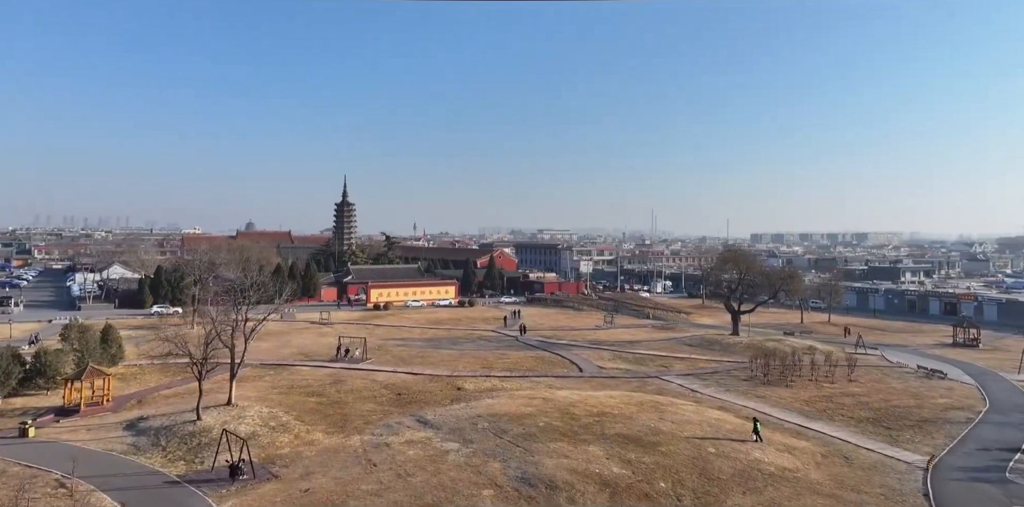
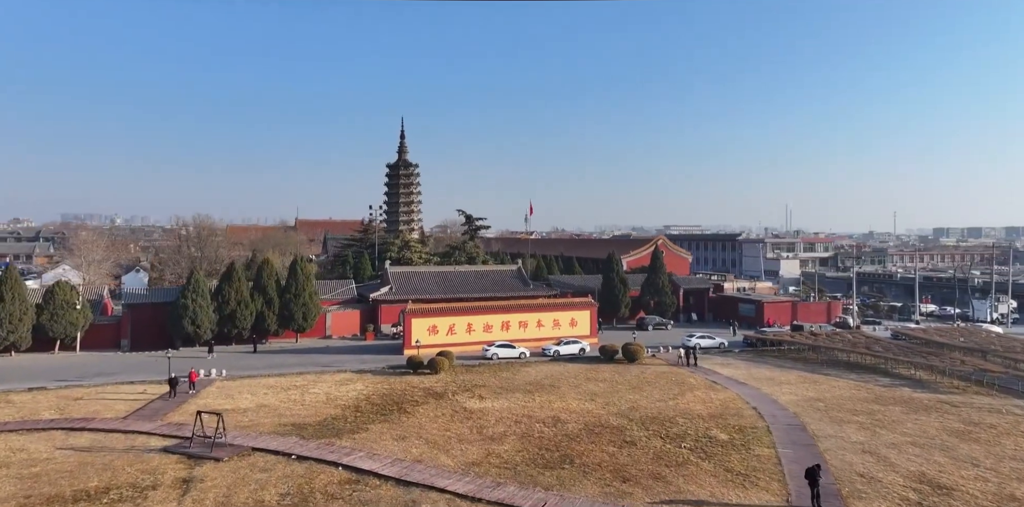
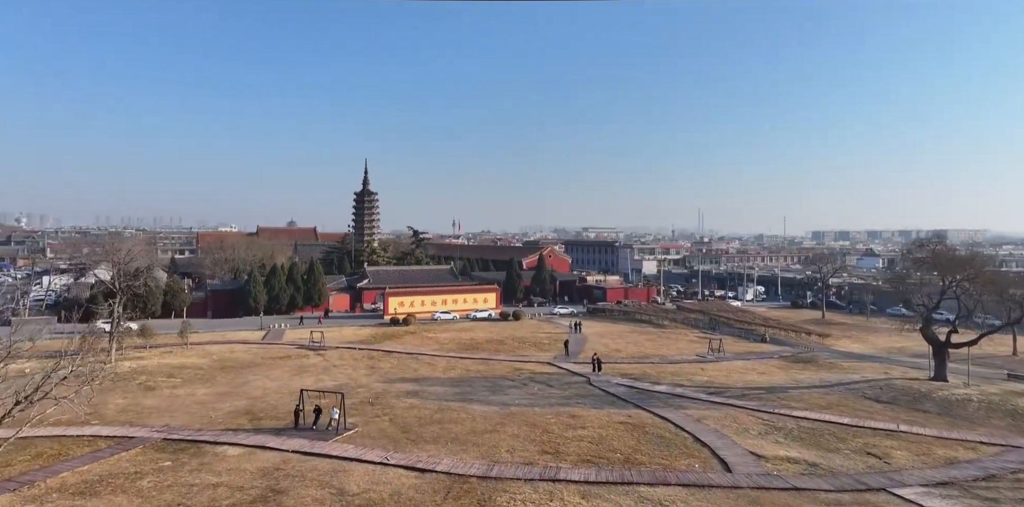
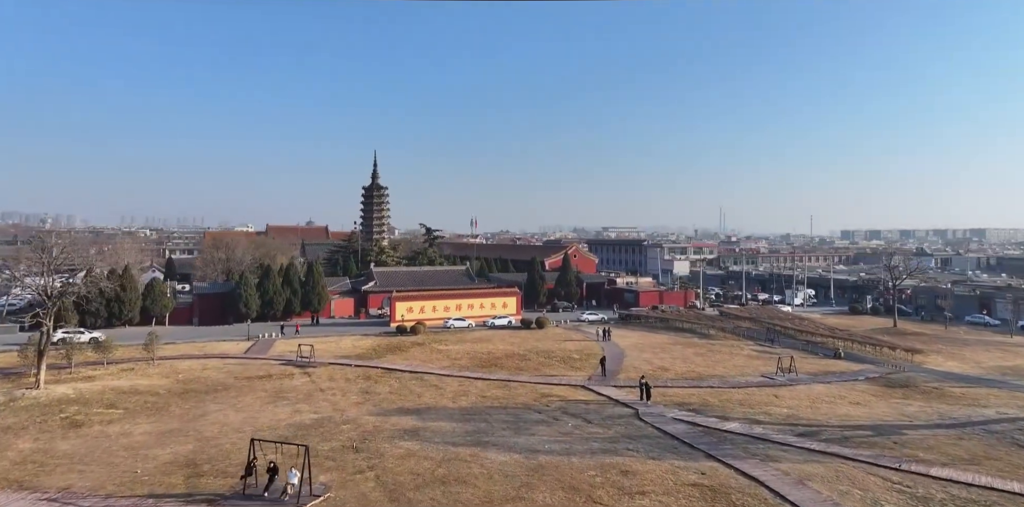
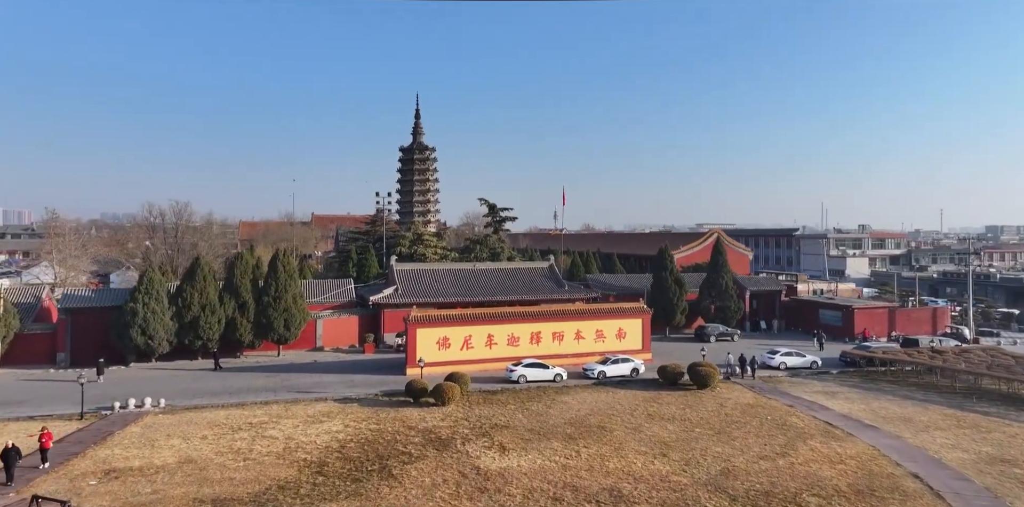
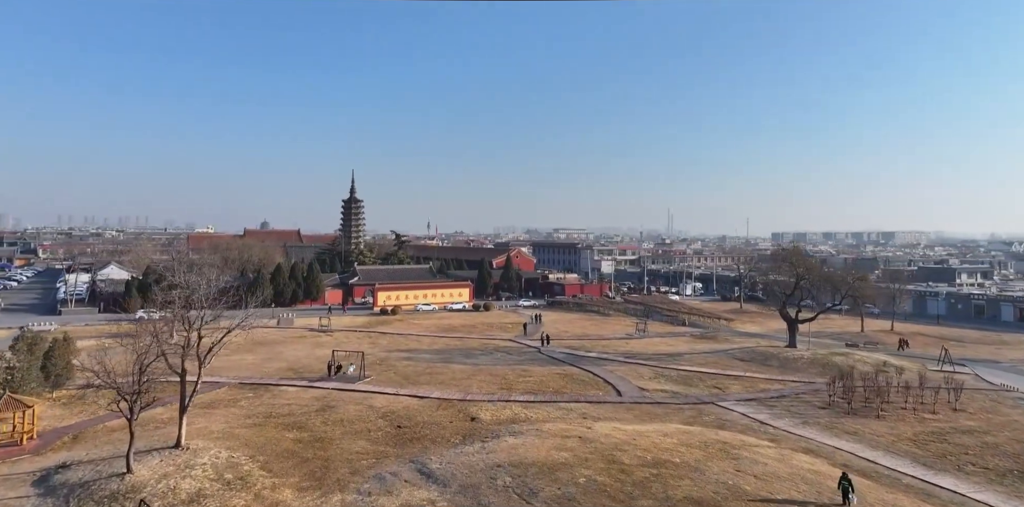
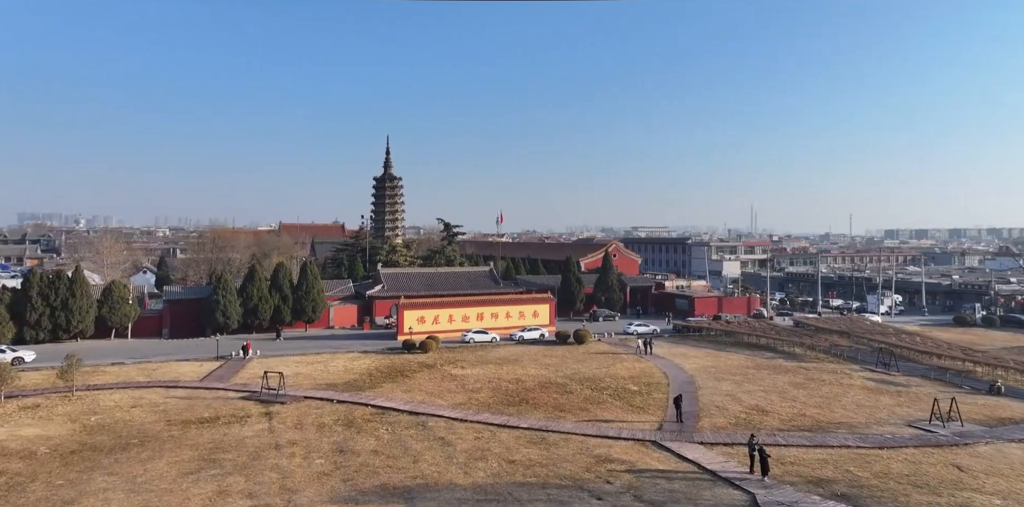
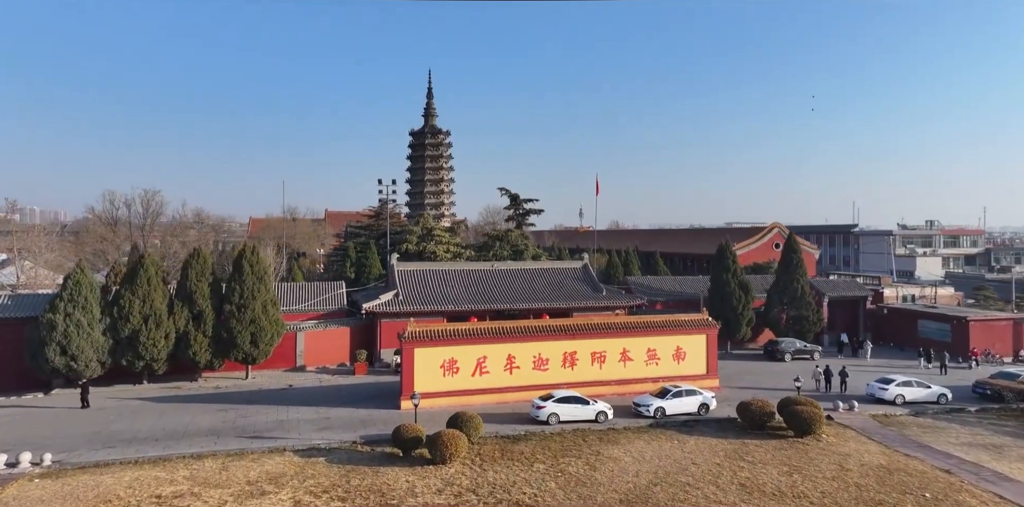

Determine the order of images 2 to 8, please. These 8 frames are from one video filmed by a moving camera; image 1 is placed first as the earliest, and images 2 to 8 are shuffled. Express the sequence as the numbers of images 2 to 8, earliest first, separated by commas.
6, 3, 4, 7, 2, 5, 8
